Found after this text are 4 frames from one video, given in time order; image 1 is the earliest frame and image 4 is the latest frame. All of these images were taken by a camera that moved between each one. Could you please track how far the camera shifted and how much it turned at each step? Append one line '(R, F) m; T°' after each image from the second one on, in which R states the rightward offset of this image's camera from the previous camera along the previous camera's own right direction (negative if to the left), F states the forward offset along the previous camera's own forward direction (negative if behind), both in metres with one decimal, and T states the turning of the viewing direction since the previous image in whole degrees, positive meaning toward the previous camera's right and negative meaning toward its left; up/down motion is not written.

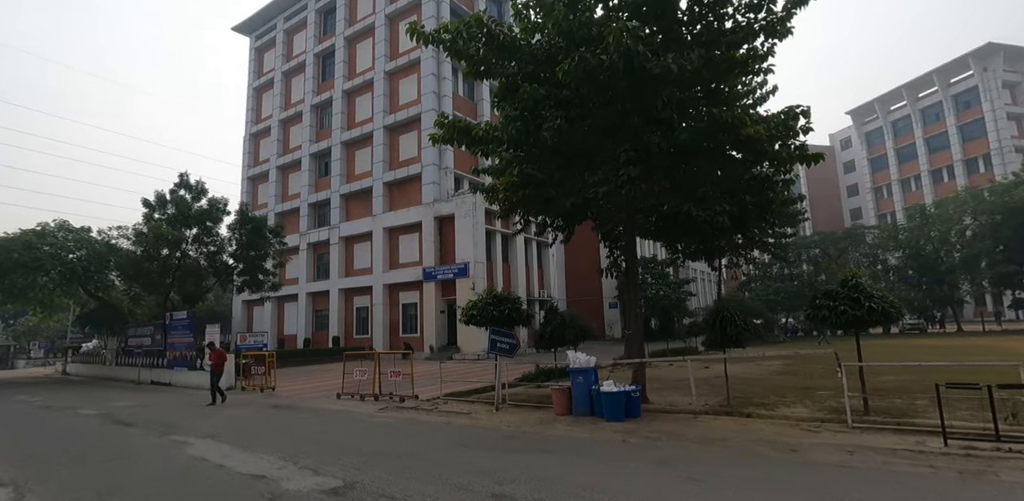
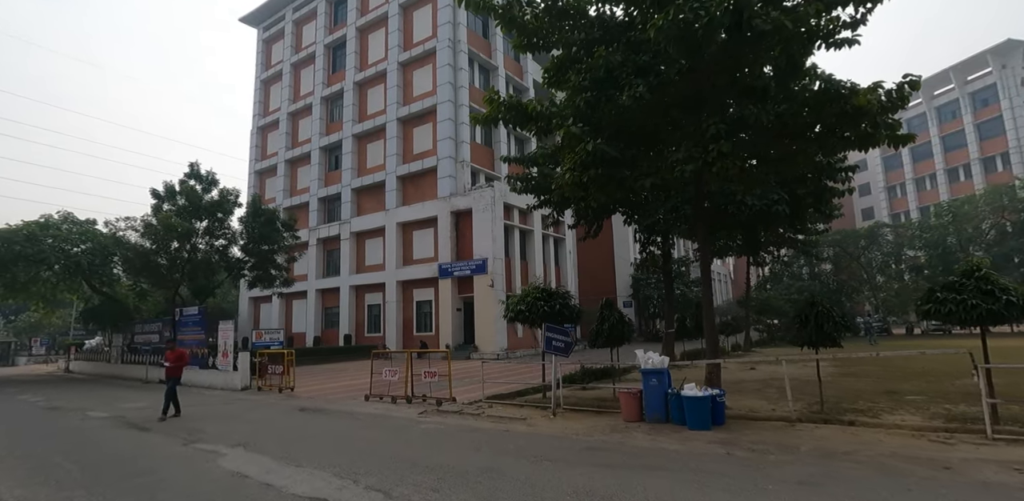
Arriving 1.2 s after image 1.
(-1.0, +0.9) m; 0°
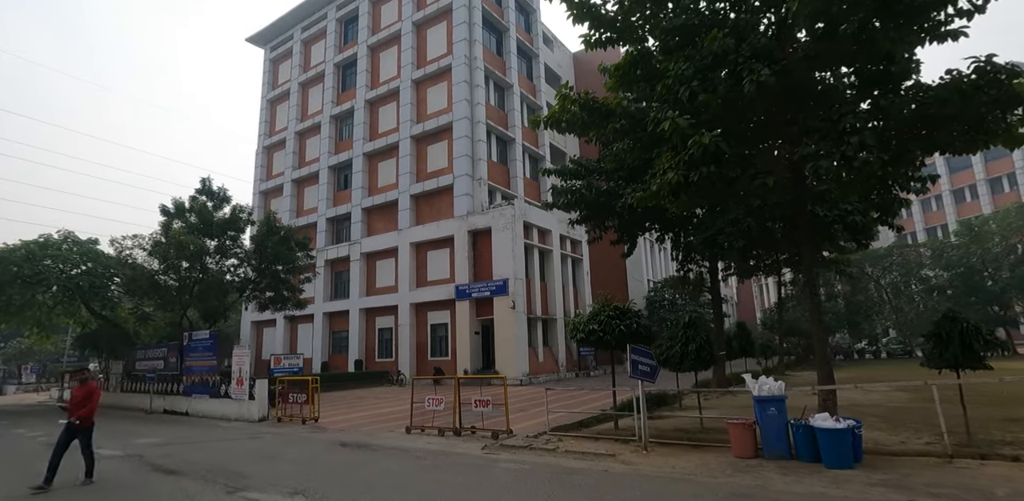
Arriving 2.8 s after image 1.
(-1.3, +1.0) m; +1°
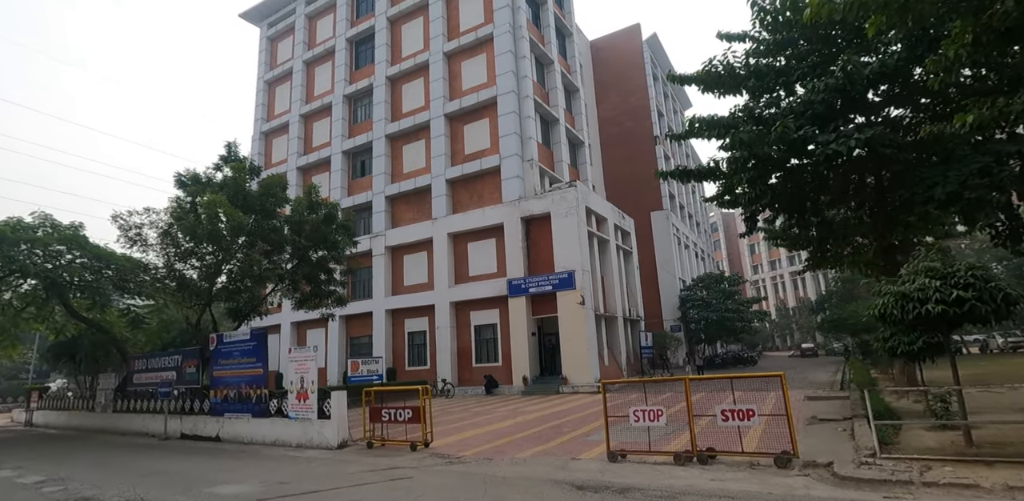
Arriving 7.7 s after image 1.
(-3.9, +3.3) m; +4°
